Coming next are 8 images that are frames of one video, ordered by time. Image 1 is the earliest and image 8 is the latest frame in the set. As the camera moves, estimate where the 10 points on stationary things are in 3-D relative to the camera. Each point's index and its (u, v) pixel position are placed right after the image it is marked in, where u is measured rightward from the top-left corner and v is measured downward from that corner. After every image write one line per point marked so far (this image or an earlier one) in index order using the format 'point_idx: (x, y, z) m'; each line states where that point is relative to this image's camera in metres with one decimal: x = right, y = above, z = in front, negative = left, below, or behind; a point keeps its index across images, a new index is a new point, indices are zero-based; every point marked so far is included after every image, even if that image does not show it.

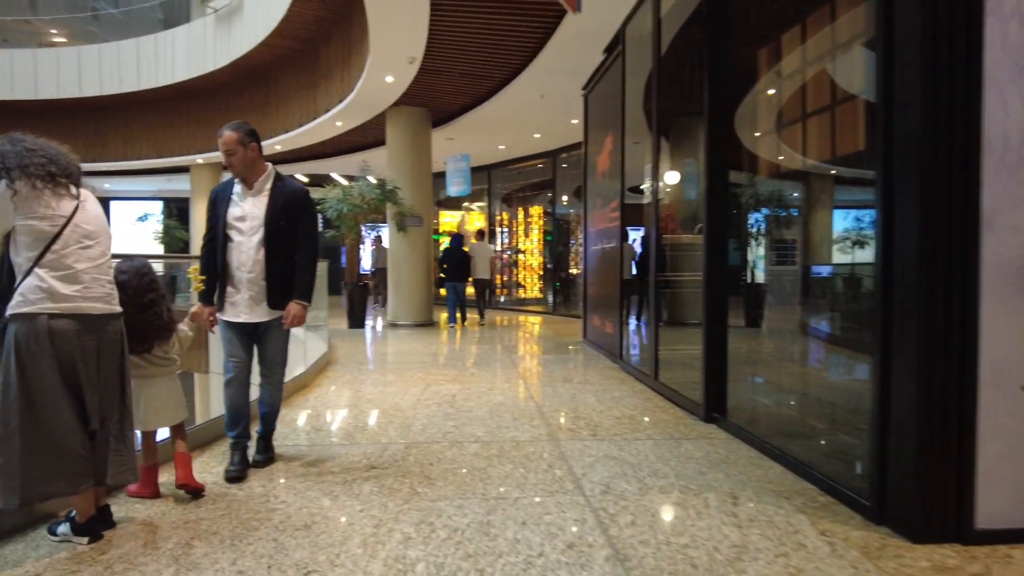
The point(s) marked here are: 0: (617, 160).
0: (+1.0, +1.2, +6.0) m
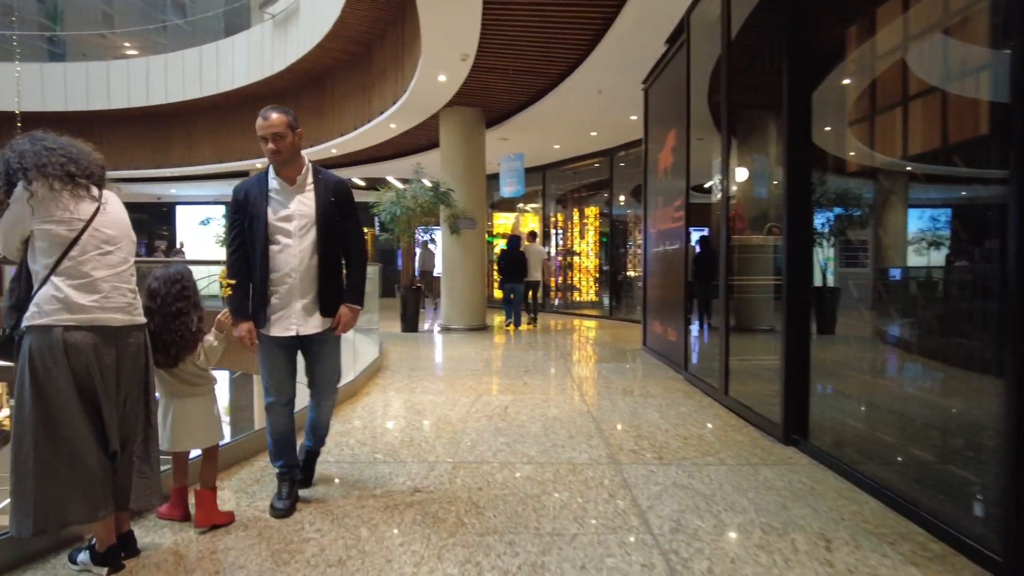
0: (+1.5, +1.2, +5.7) m
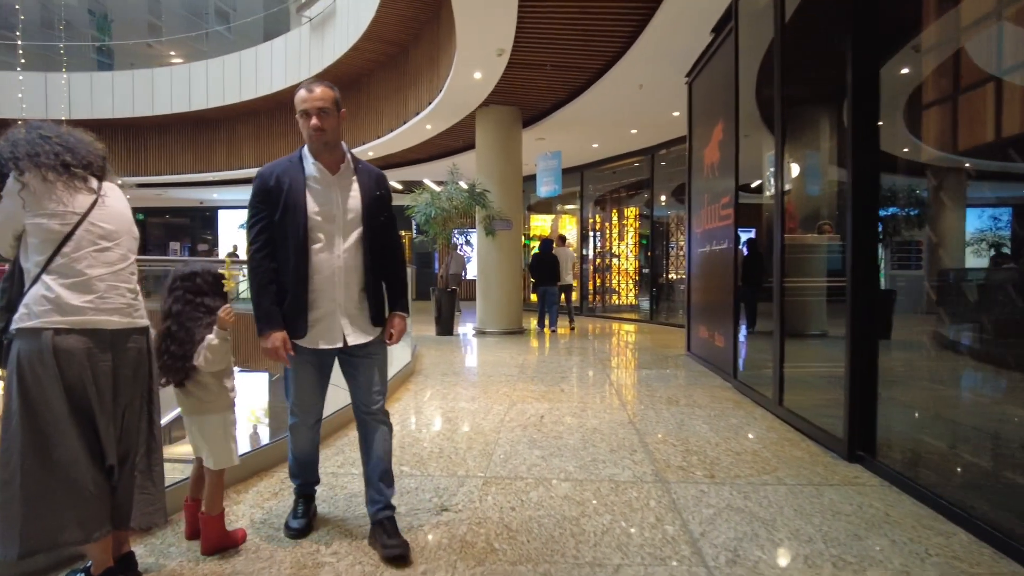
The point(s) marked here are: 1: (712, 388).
0: (+1.8, +1.1, +5.4) m
1: (+1.5, -0.8, +4.9) m
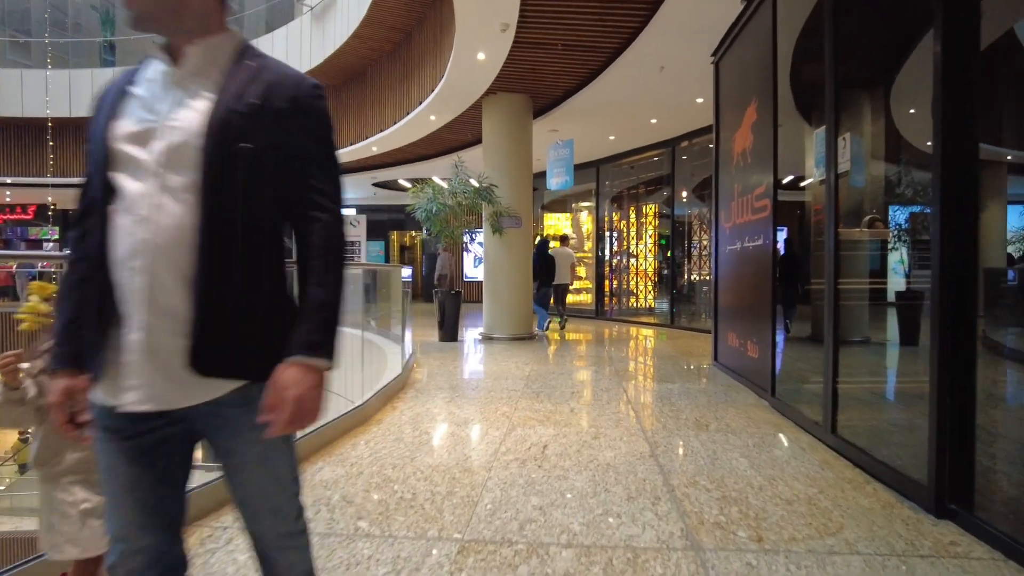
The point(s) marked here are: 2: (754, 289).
0: (+1.8, +1.1, +4.7) m
1: (+1.6, -0.8, +4.3) m
2: (+1.8, 0.0, +4.8) m
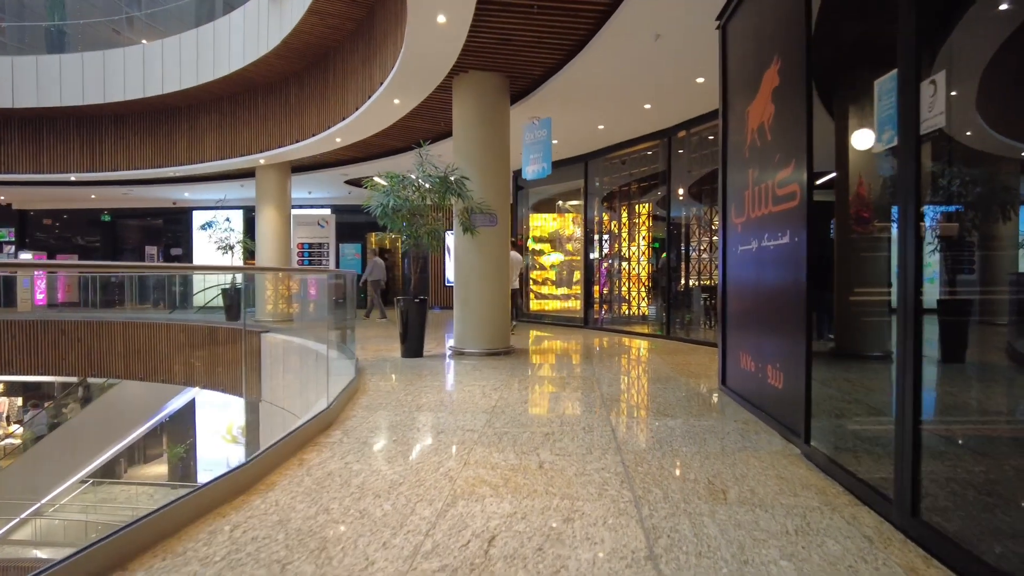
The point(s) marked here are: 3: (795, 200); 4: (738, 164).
0: (+1.6, +1.1, +3.7) m
1: (+1.3, -0.8, +3.3) m
2: (+1.6, -0.1, +3.8) m
3: (+1.5, +0.5, +3.5) m
4: (+1.6, +0.9, +4.6) m
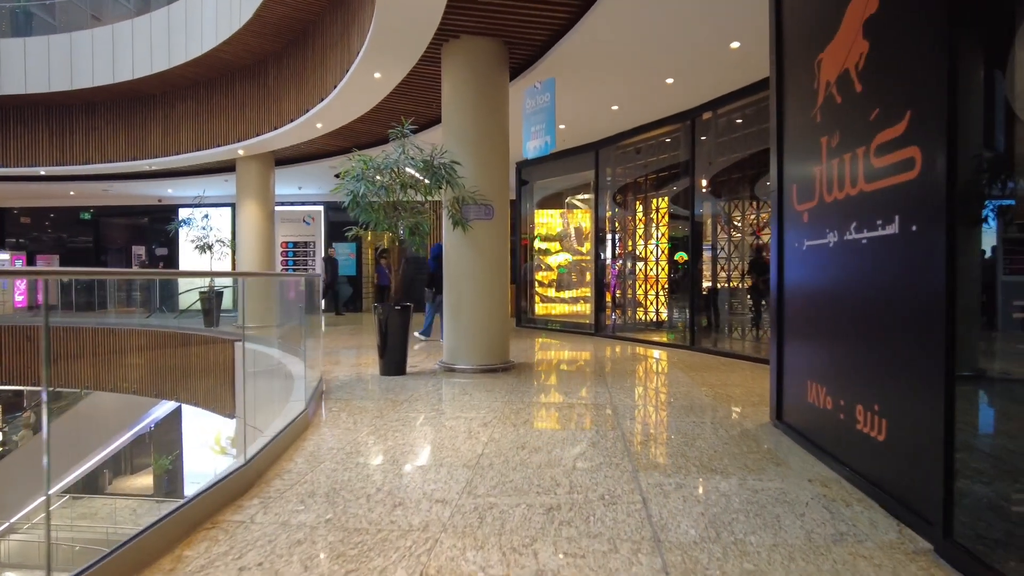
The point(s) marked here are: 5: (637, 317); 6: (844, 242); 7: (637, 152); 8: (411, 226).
0: (+1.5, +1.0, +2.6) m
1: (+1.3, -0.9, +2.2) m
2: (+1.5, -0.1, +2.7) m
3: (+1.5, +0.4, +2.5) m
4: (+1.6, +0.9, +3.6) m
5: (+1.8, -0.4, +9.5) m
6: (+1.5, +0.2, +3.0) m
7: (+1.8, +2.0, +9.3) m
8: (-0.9, +0.6, +5.8) m
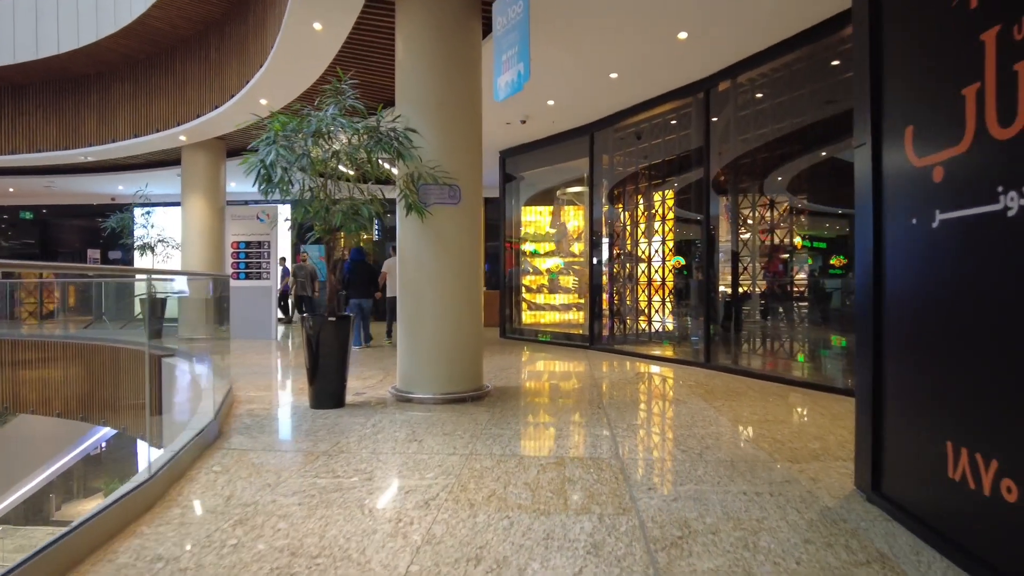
0: (+1.4, +1.0, +1.3) m
1: (+1.1, -0.9, +0.8) m
2: (+1.4, -0.1, +1.4) m
3: (+1.3, +0.4, +1.1) m
4: (+1.4, +0.8, +2.3) m
5: (+1.6, -0.5, +8.1) m
6: (+1.4, +0.2, +1.7) m
7: (+1.6, +1.9, +8.0) m
8: (-1.1, +0.5, +4.4) m
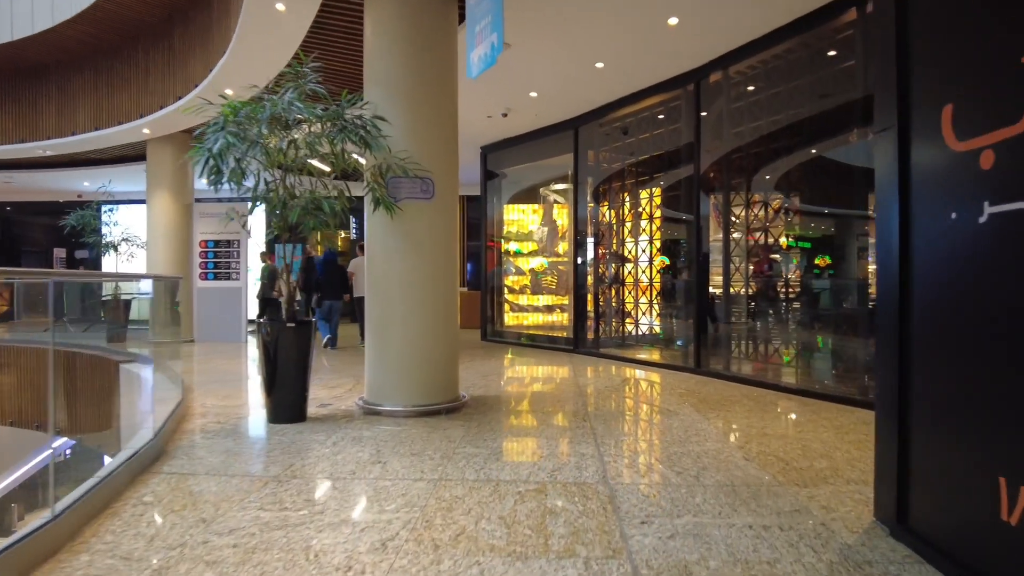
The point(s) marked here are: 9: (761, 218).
0: (+1.3, +1.0, +1.0) m
1: (+1.1, -0.9, +0.5) m
2: (+1.3, -0.1, +1.0) m
3: (+1.3, +0.4, +0.8) m
4: (+1.3, +0.8, +1.9) m
5: (+1.4, -0.5, +7.8) m
6: (+1.3, +0.2, +1.4) m
7: (+1.4, +1.9, +7.7) m
8: (-1.3, +0.5, +4.0) m
9: (+2.3, +0.7, +6.0) m
